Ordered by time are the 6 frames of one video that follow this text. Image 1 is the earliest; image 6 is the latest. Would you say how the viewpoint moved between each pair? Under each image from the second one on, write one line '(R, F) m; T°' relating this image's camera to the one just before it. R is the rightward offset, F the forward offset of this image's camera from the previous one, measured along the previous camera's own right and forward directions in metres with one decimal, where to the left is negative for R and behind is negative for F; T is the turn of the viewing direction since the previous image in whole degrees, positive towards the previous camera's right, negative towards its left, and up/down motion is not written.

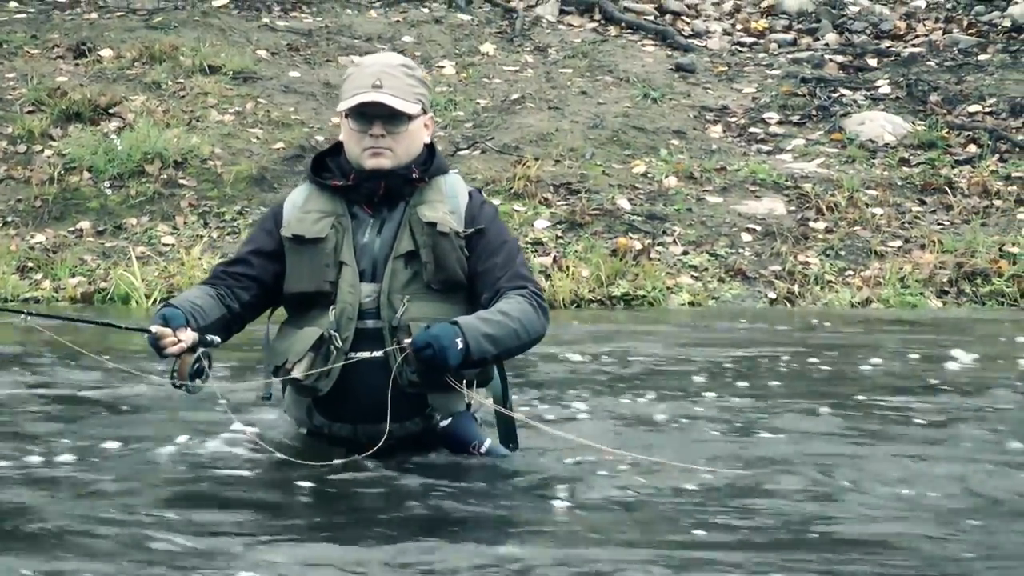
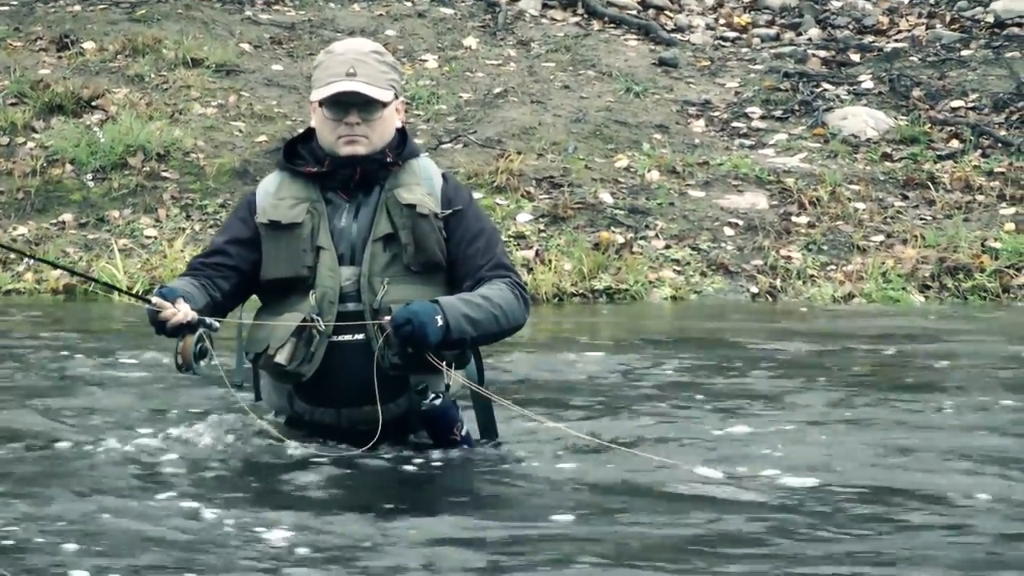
(+0.1, 0.0) m; 0°
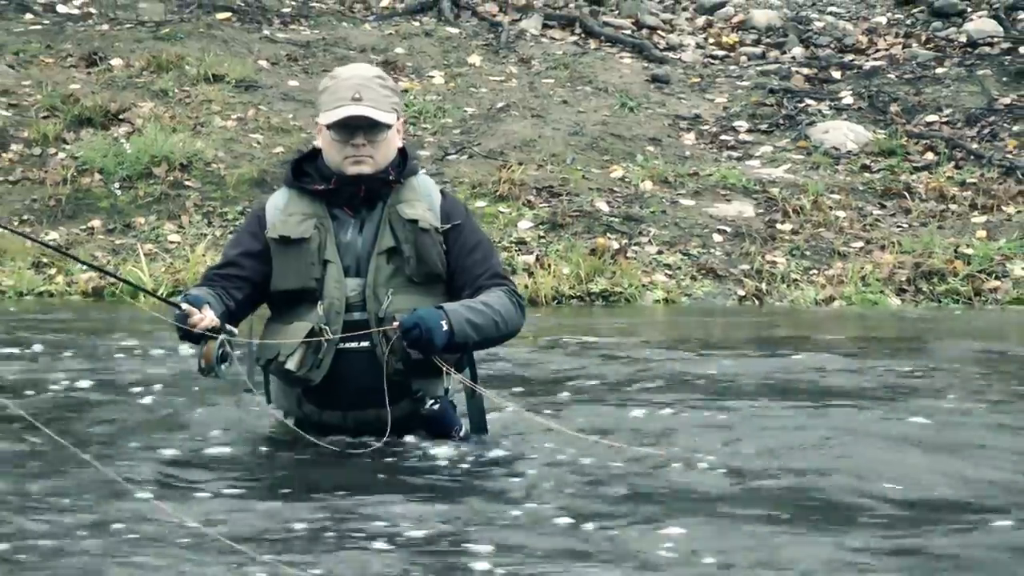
(0.0, -0.6) m; 0°
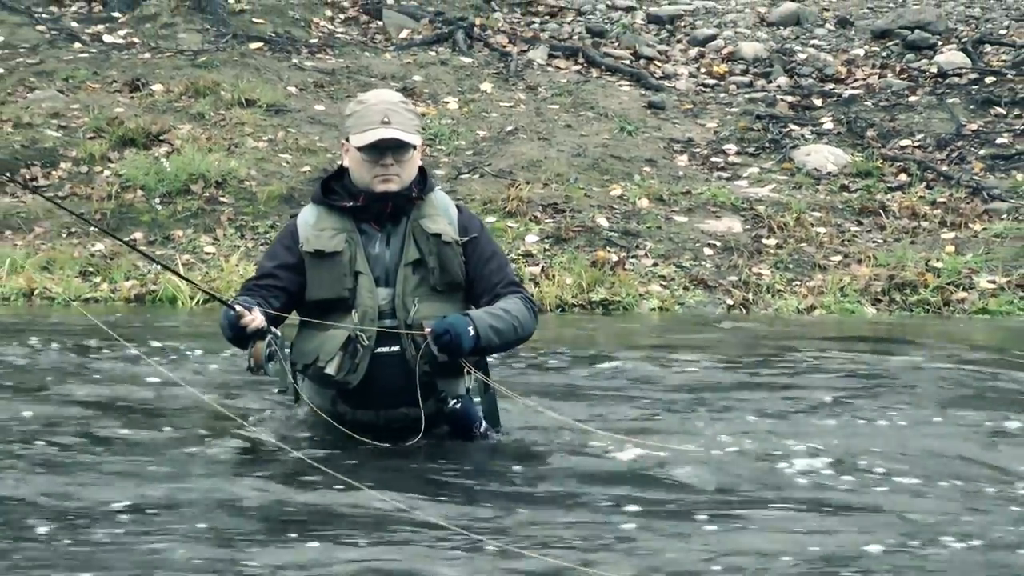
(-0.1, -0.9) m; 0°
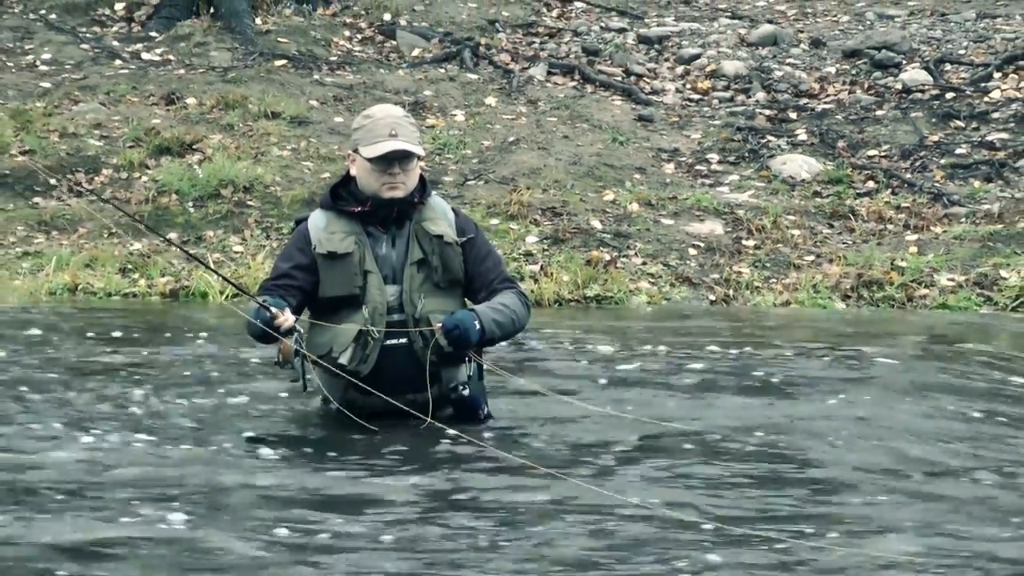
(0.0, -1.0) m; 0°
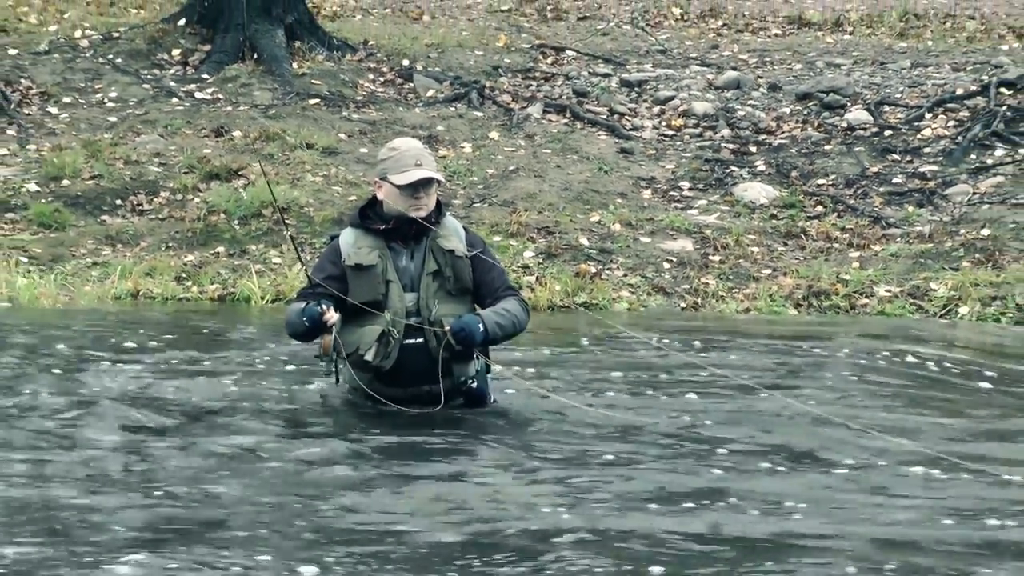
(0.0, -1.9) m; 0°
